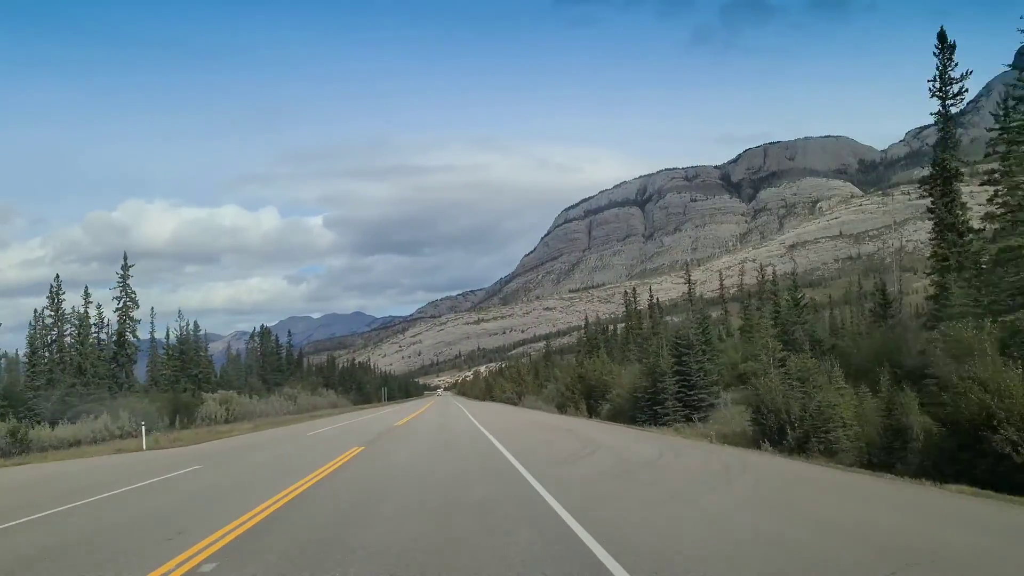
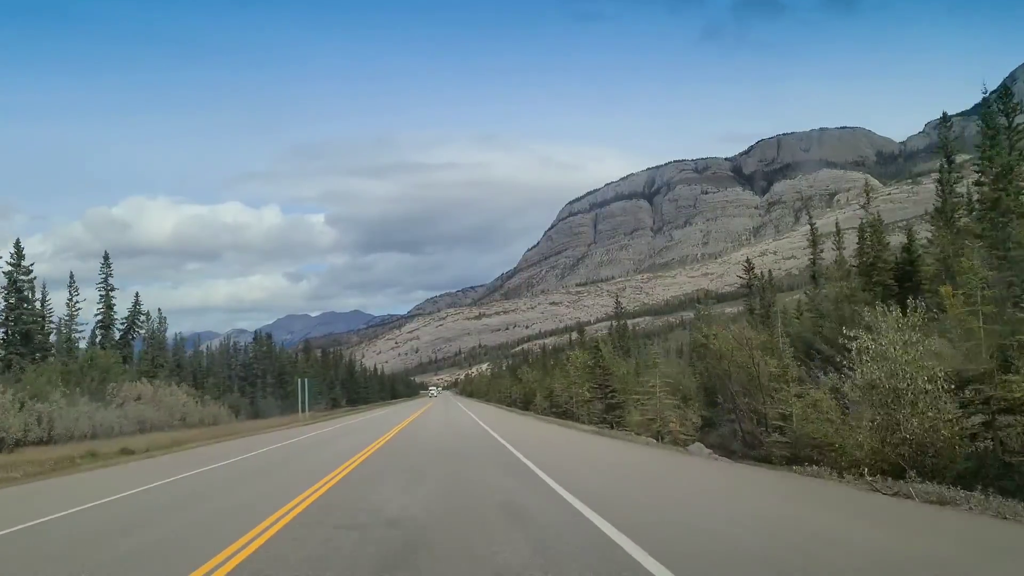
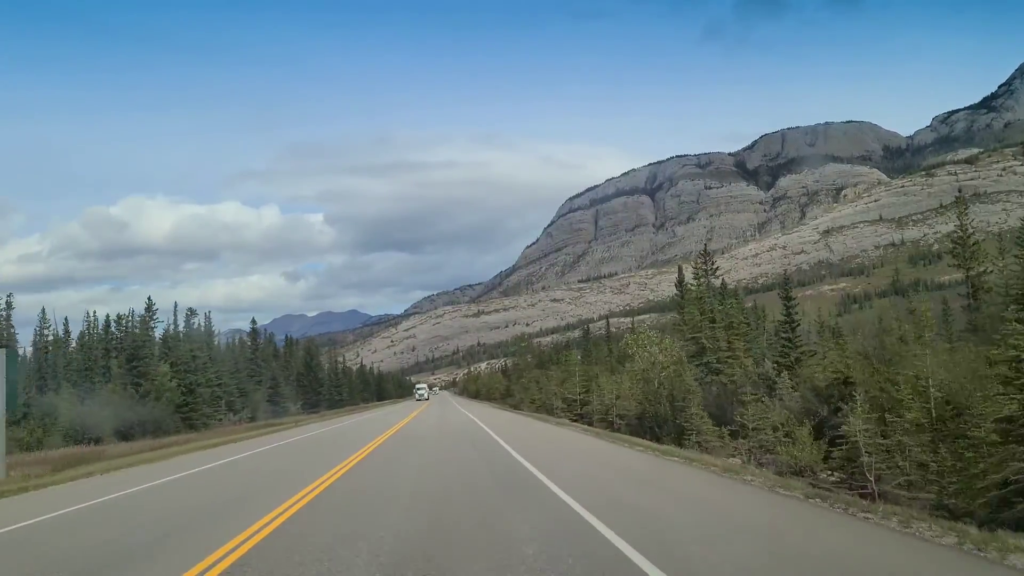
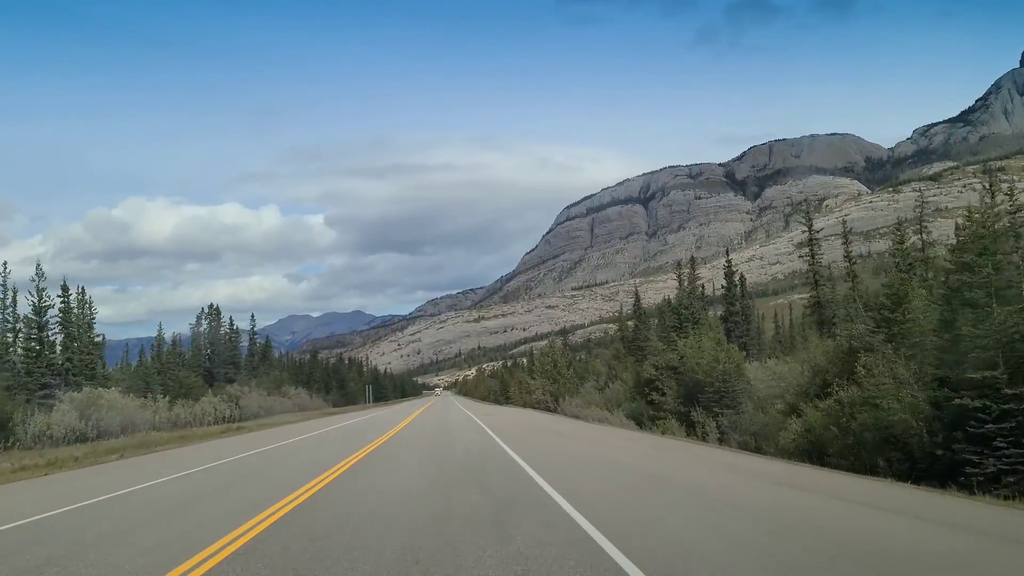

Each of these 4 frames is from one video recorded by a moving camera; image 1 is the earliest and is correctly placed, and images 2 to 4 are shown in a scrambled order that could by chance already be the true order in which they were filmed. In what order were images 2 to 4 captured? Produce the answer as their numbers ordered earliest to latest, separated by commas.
4, 2, 3
